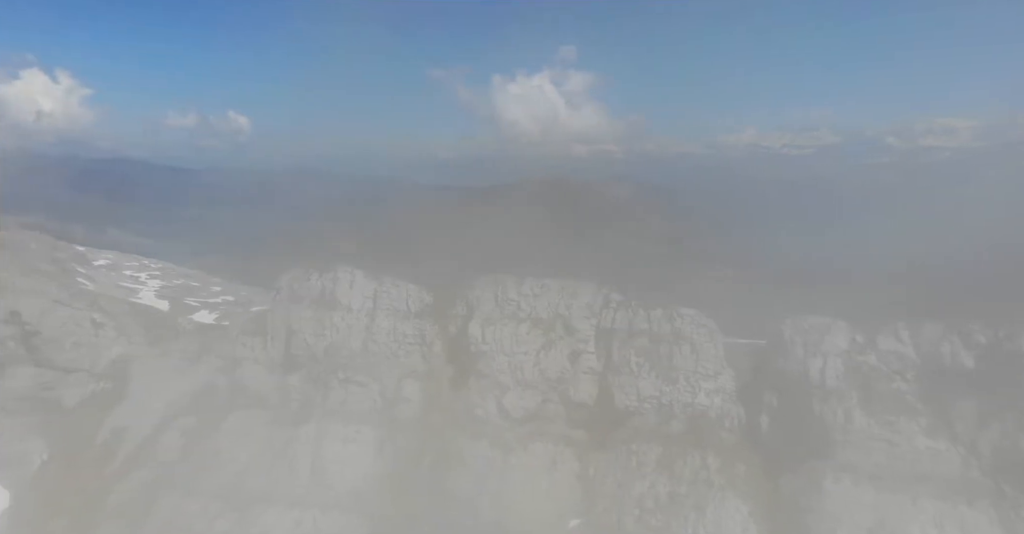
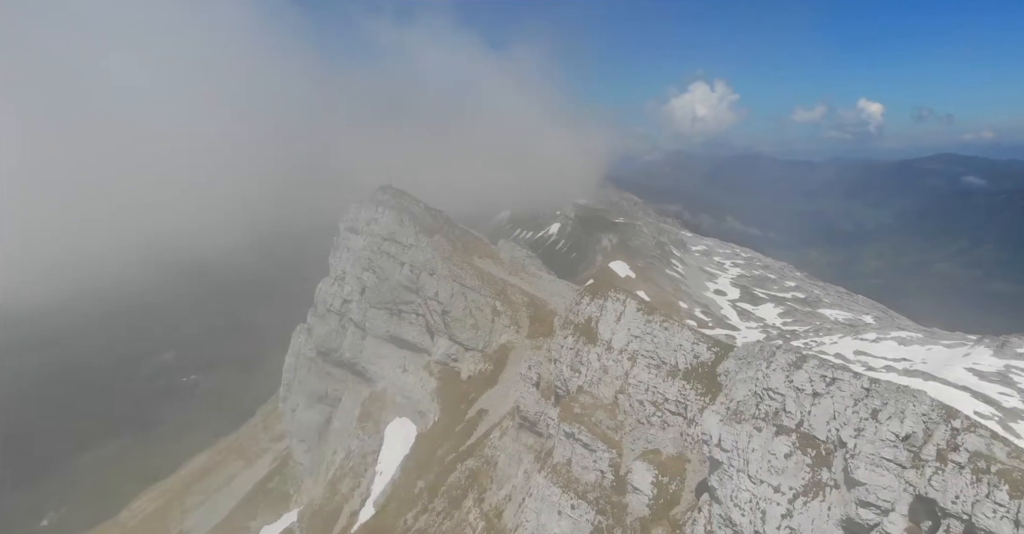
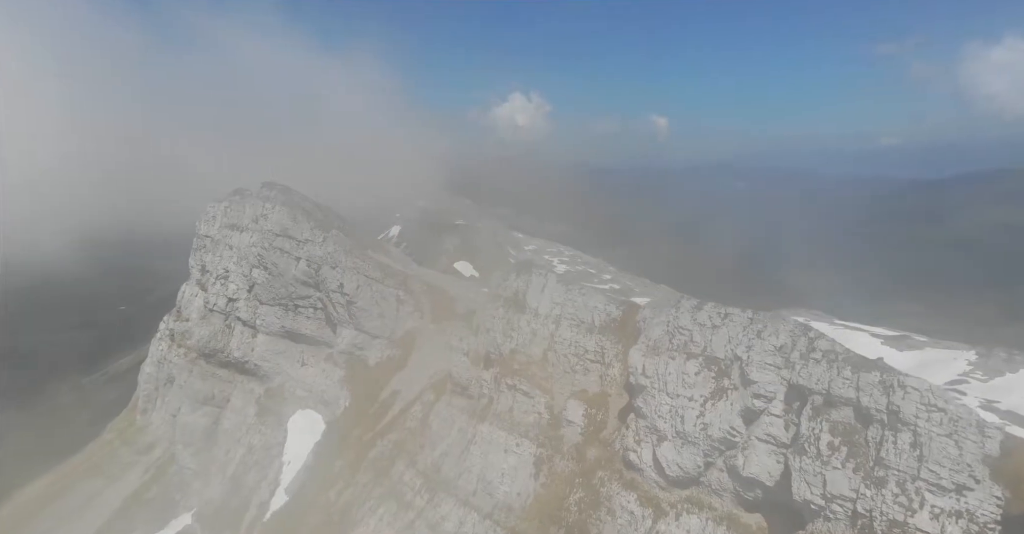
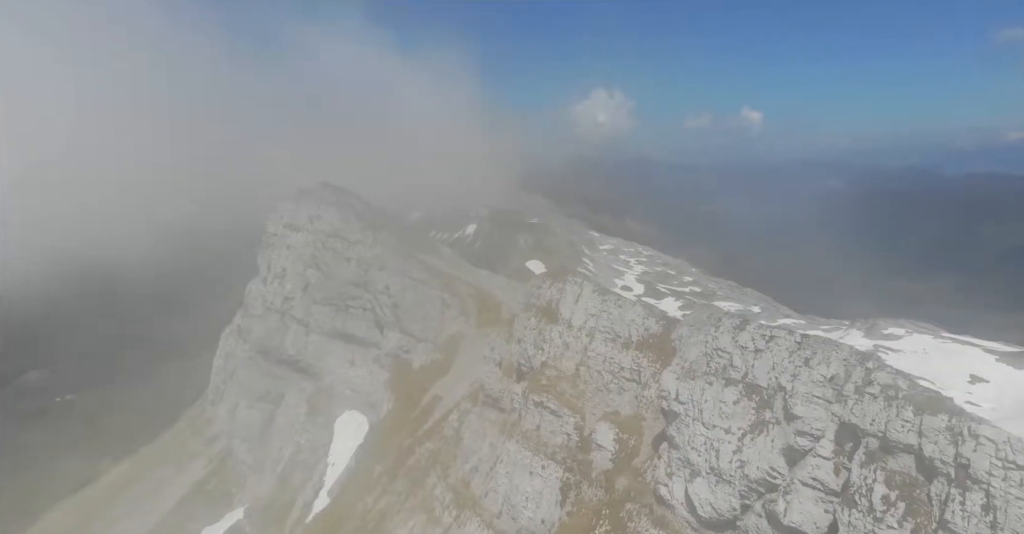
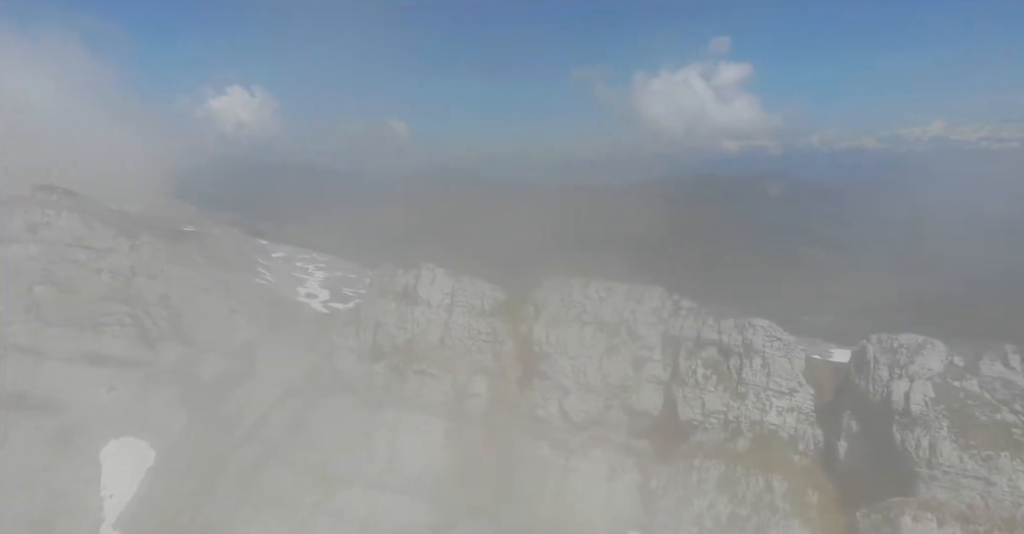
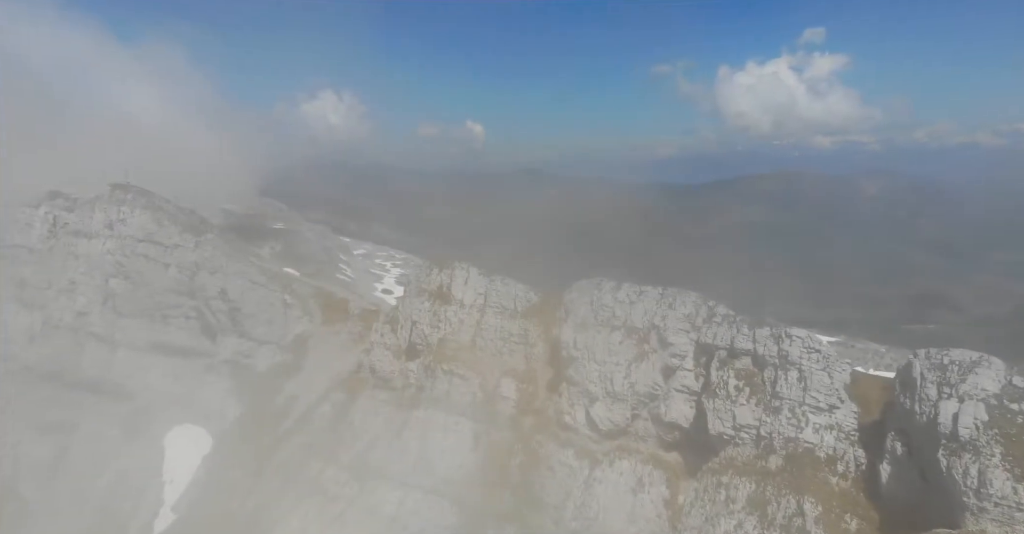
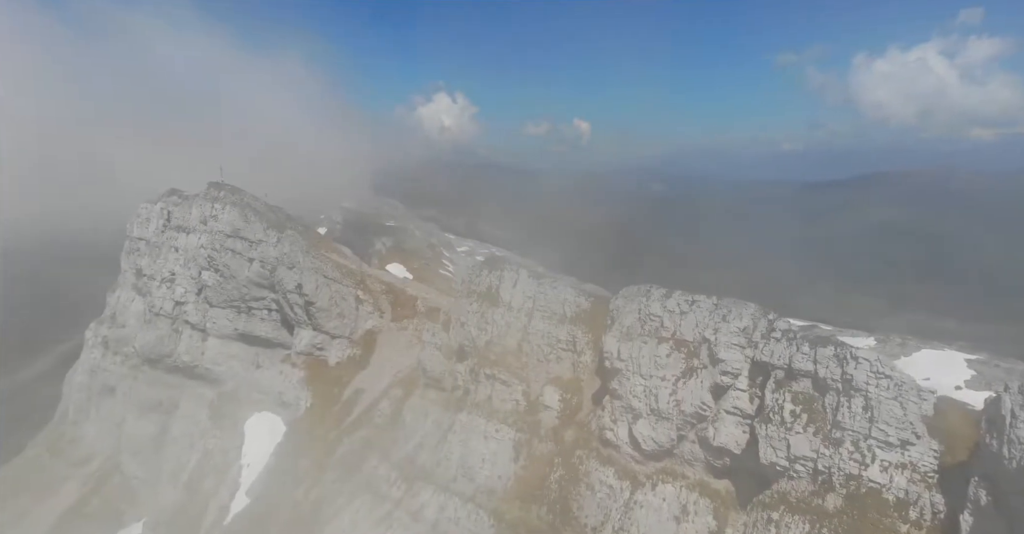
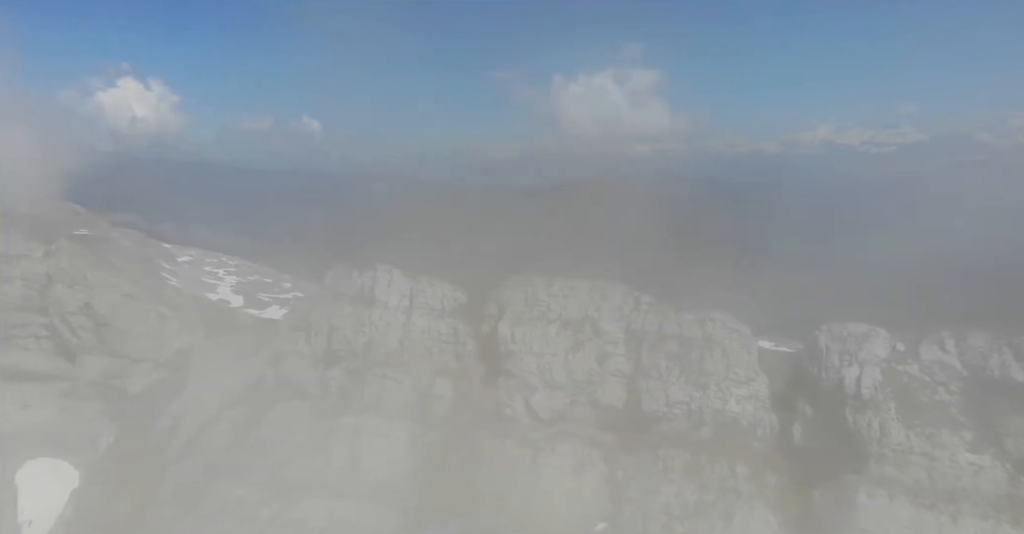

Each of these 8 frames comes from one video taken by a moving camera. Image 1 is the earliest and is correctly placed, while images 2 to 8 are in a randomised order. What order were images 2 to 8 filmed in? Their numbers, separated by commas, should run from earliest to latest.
8, 5, 6, 7, 3, 4, 2
